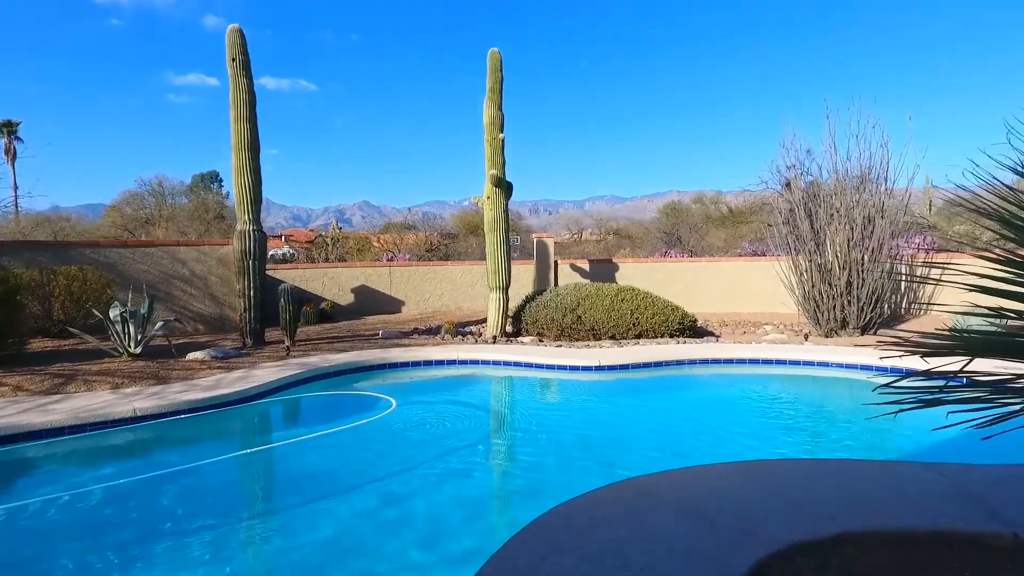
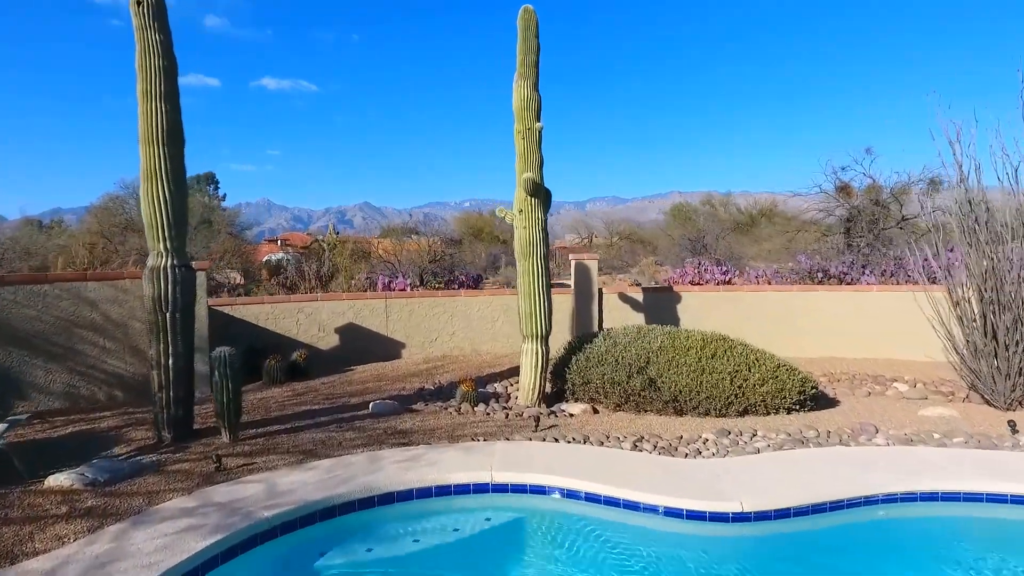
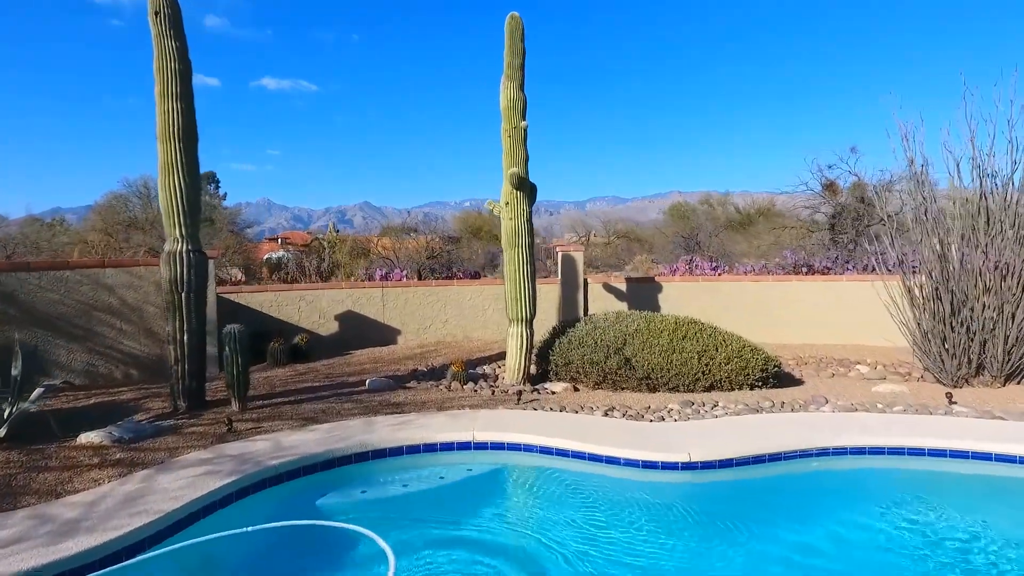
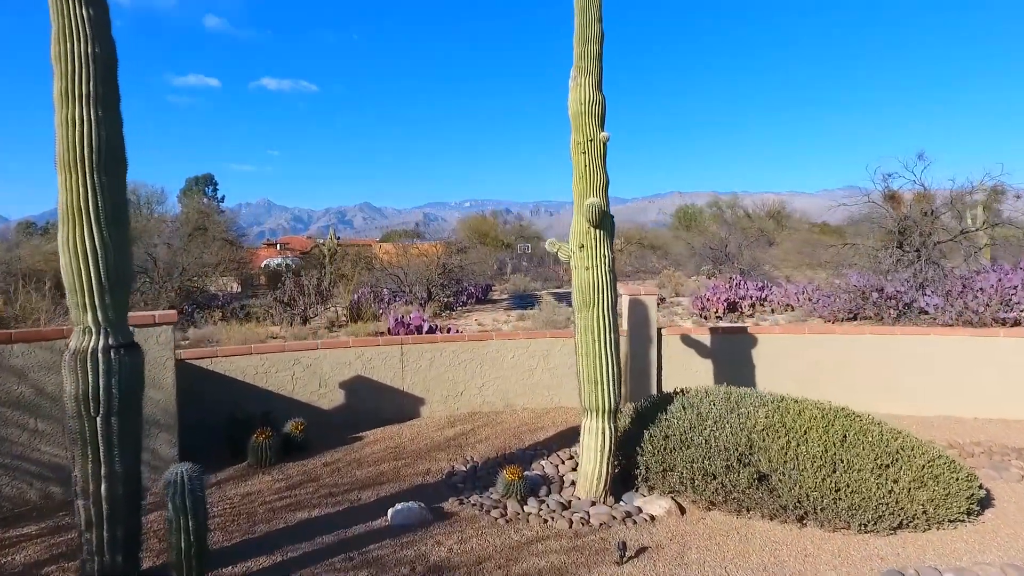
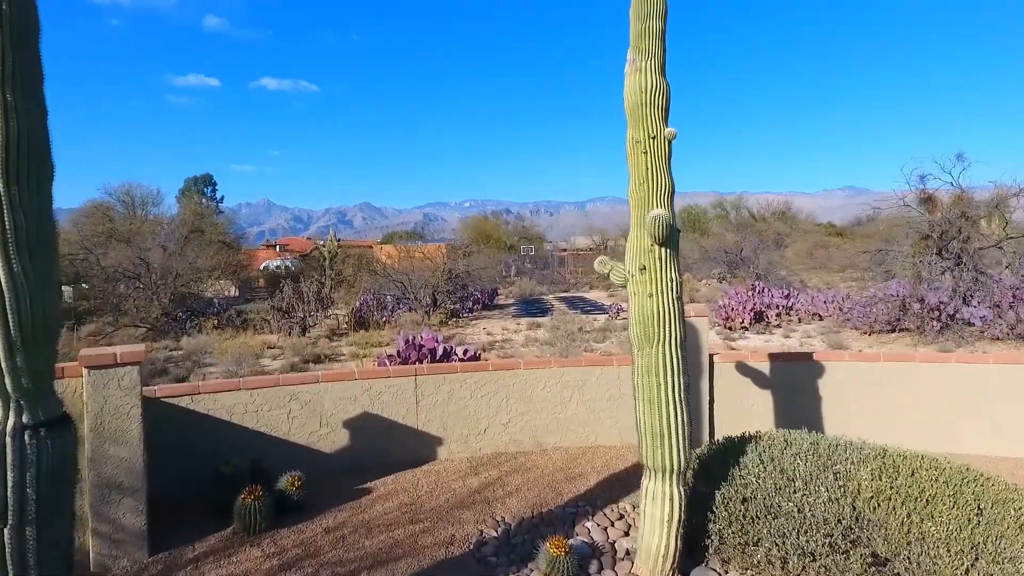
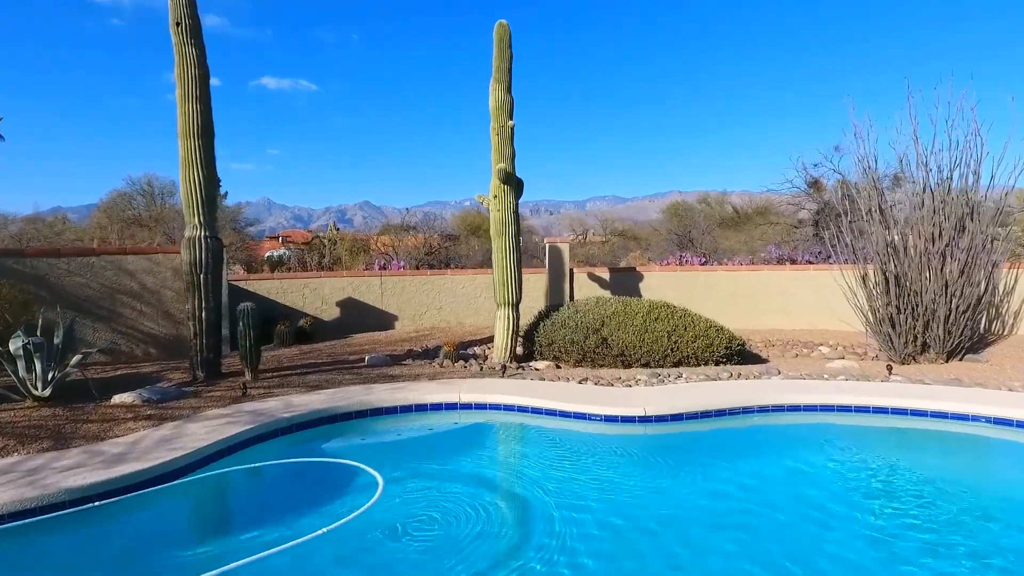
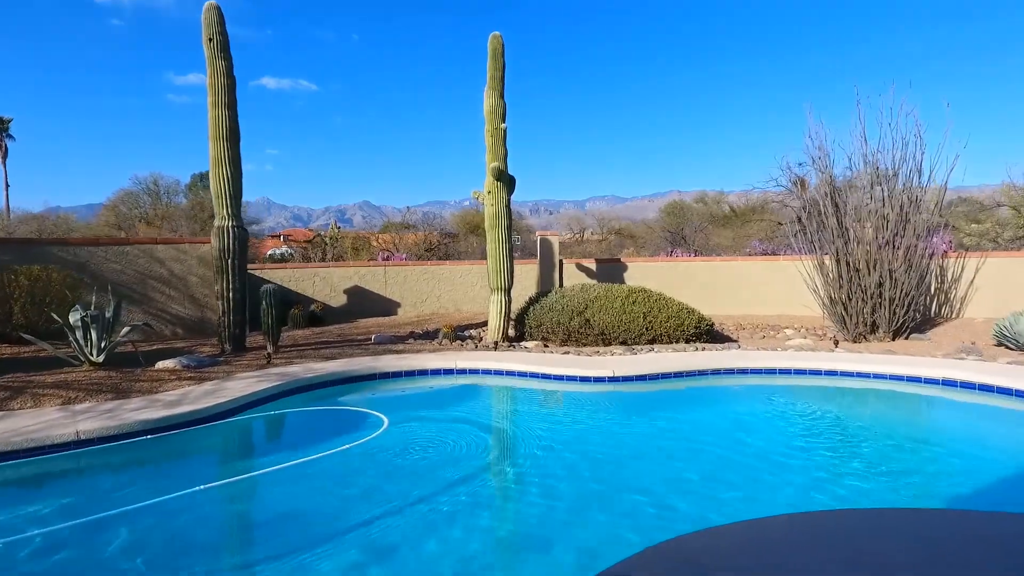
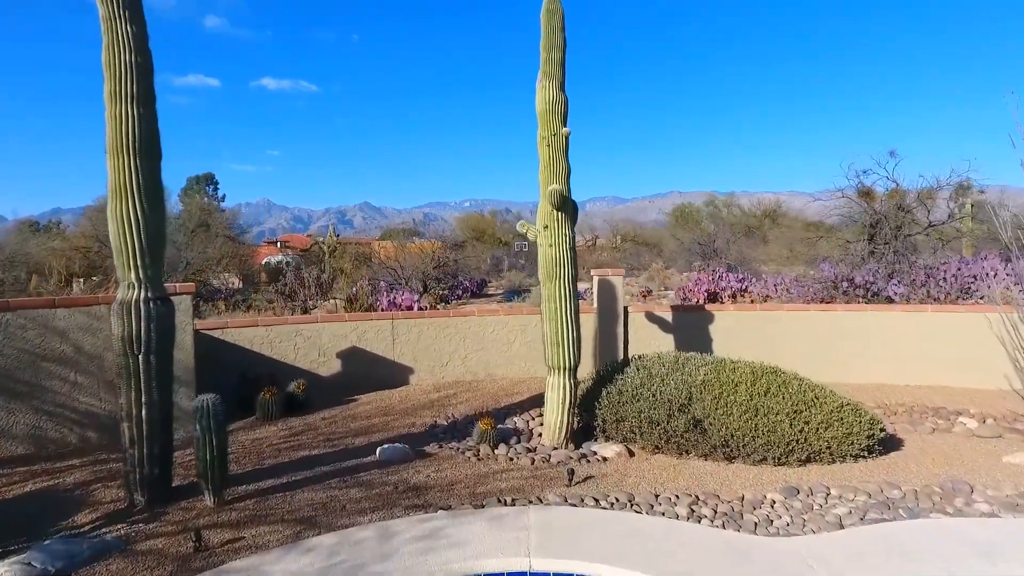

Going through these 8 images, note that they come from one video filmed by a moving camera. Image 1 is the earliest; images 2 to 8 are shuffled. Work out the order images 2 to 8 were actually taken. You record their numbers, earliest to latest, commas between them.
7, 6, 3, 2, 8, 4, 5
